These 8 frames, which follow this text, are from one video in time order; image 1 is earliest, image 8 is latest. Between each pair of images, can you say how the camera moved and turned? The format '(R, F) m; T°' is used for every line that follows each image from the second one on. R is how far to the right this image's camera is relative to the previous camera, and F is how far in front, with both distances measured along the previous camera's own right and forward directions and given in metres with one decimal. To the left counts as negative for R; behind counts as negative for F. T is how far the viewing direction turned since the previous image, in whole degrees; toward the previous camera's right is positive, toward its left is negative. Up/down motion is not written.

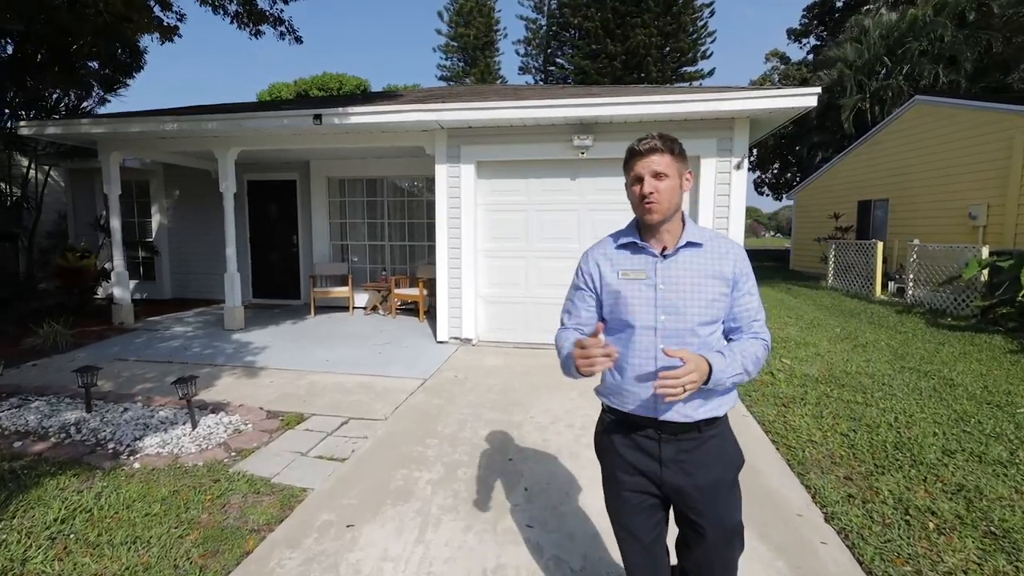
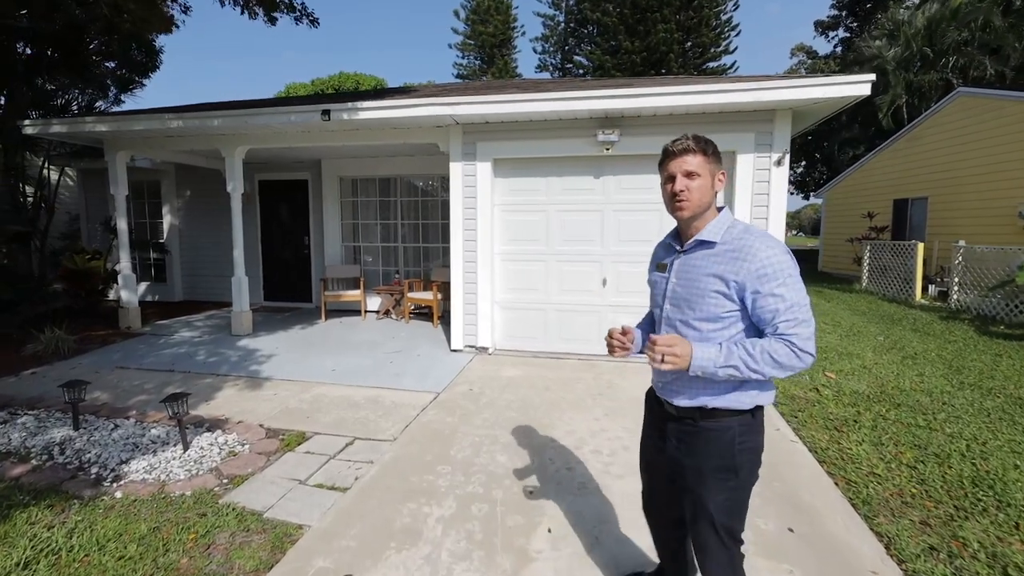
(0.0, +0.4) m; -2°
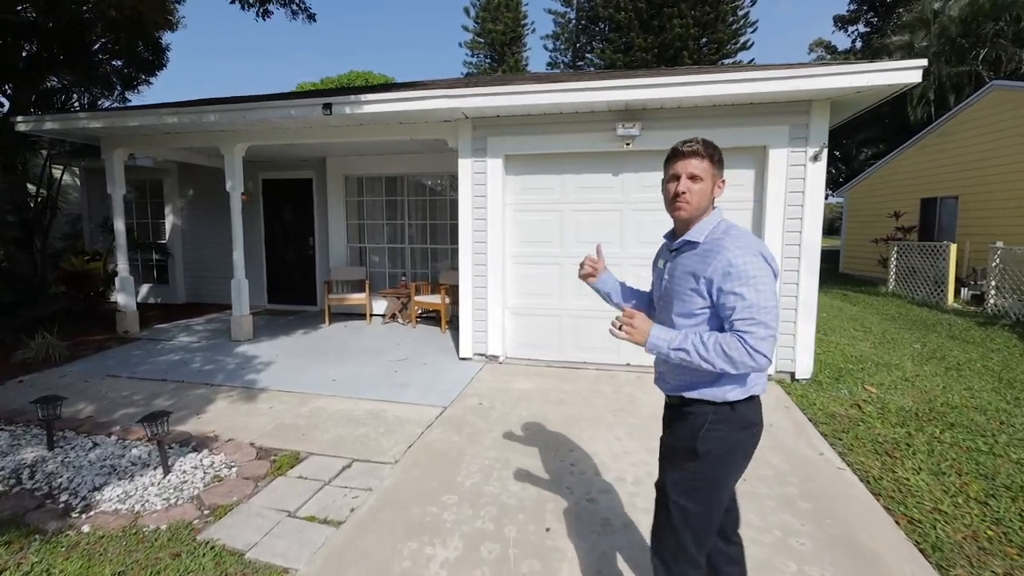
(0.0, +0.3) m; -1°
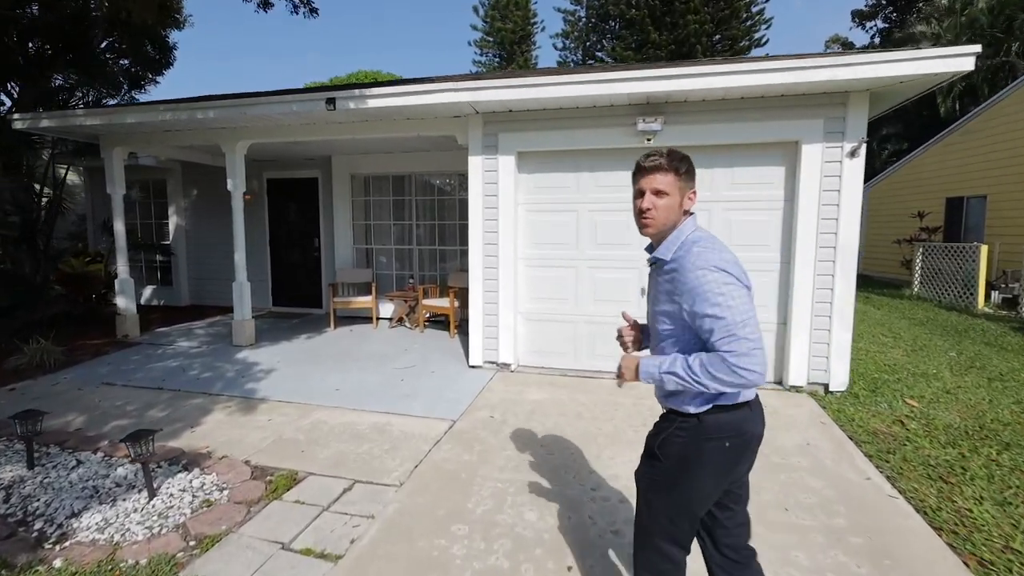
(0.0, +0.3) m; -1°
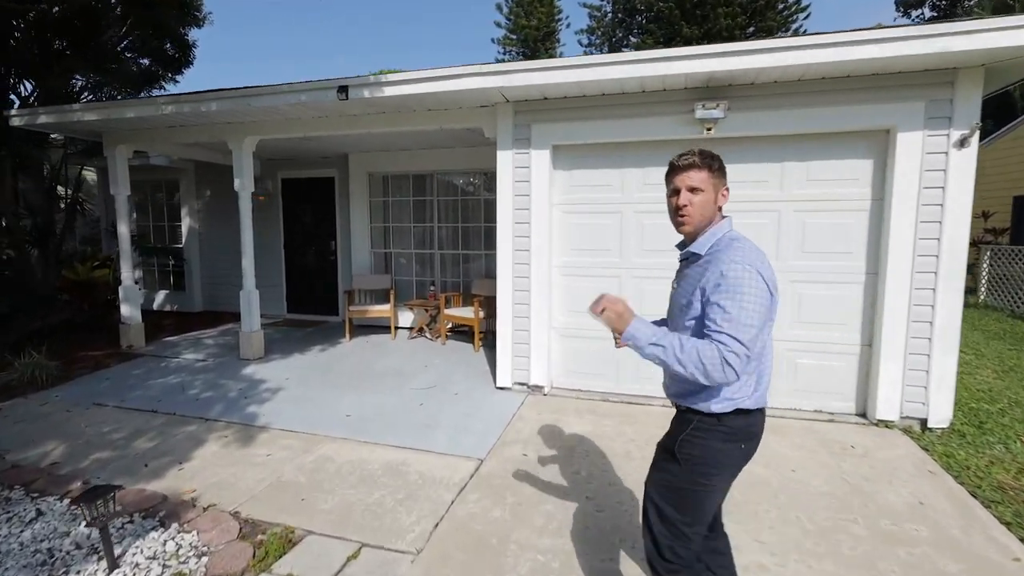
(-0.1, +0.6) m; -2°
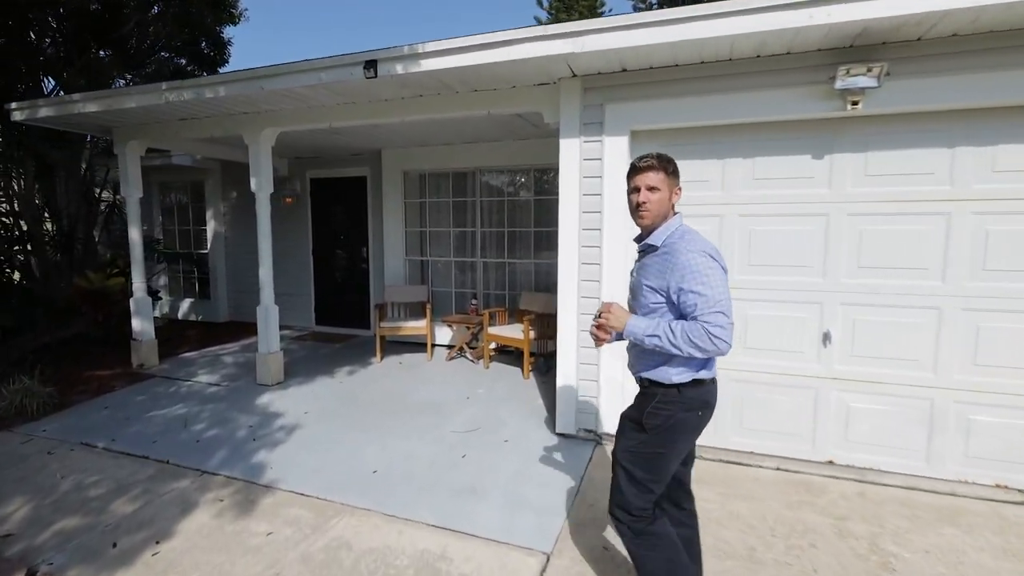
(-0.2, +0.9) m; -4°
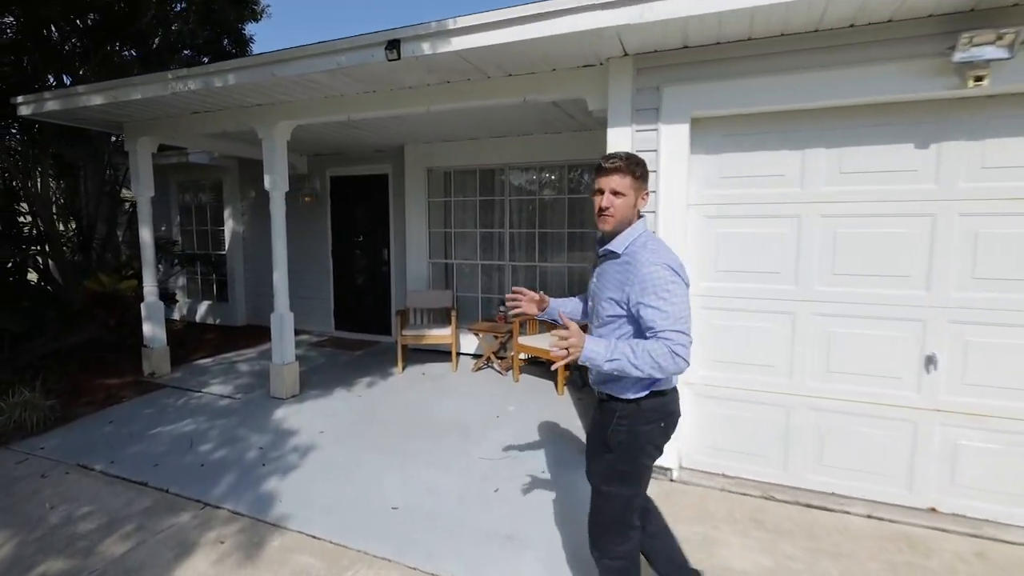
(-0.1, +0.4) m; -2°
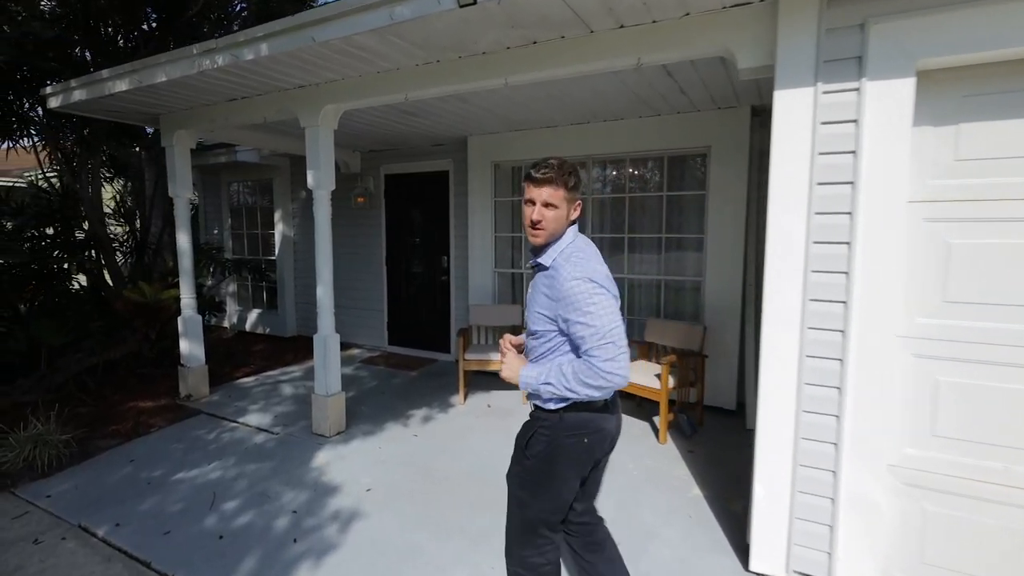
(-0.3, +0.9) m; -6°
